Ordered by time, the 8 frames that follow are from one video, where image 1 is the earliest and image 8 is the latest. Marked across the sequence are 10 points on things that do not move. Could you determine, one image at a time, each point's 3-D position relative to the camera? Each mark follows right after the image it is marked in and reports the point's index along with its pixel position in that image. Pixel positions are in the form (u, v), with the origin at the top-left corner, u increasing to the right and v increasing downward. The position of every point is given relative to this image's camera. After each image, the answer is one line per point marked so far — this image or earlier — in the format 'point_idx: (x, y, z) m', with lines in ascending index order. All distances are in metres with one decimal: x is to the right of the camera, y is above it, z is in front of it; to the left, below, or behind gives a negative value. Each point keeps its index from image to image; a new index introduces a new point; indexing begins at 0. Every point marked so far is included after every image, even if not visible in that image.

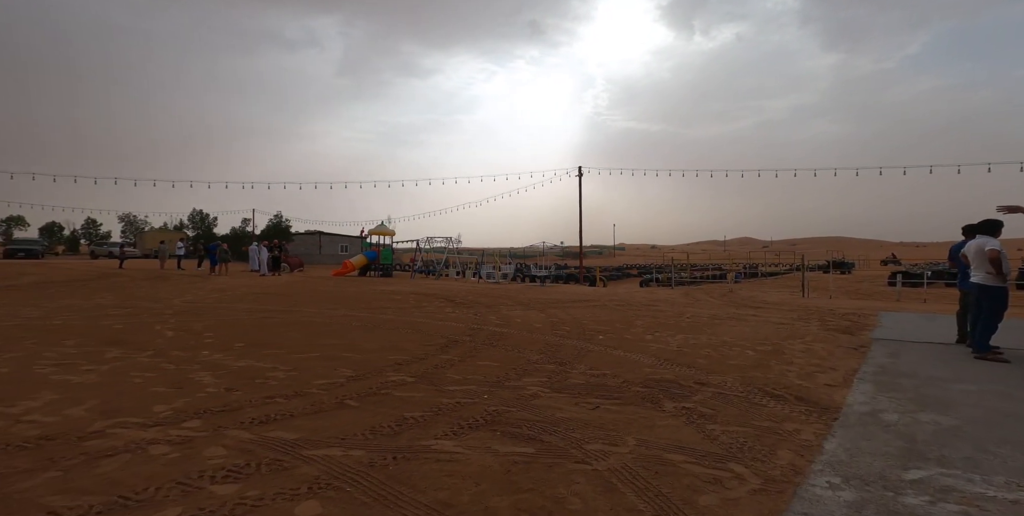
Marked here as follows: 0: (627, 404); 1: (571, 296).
0: (+1.3, -1.7, +6.4) m
1: (+2.0, -1.4, +19.3) m
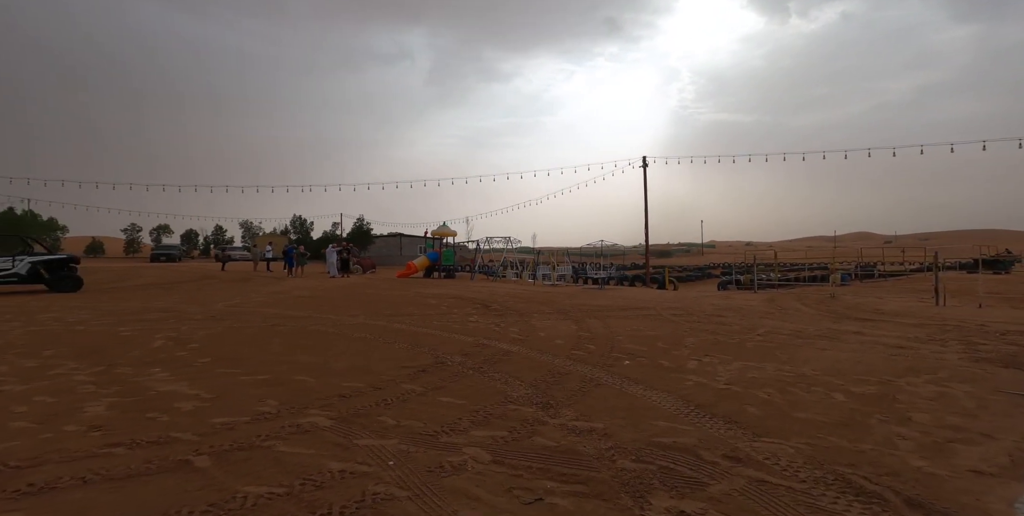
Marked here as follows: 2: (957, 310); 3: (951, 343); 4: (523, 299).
0: (+0.6, -1.7, +3.8) m
1: (+3.5, -1.4, +16.4) m
2: (+13.9, -1.6, +17.2) m
3: (+7.9, -1.6, +9.9) m
4: (+0.3, -1.3, +17.3) m
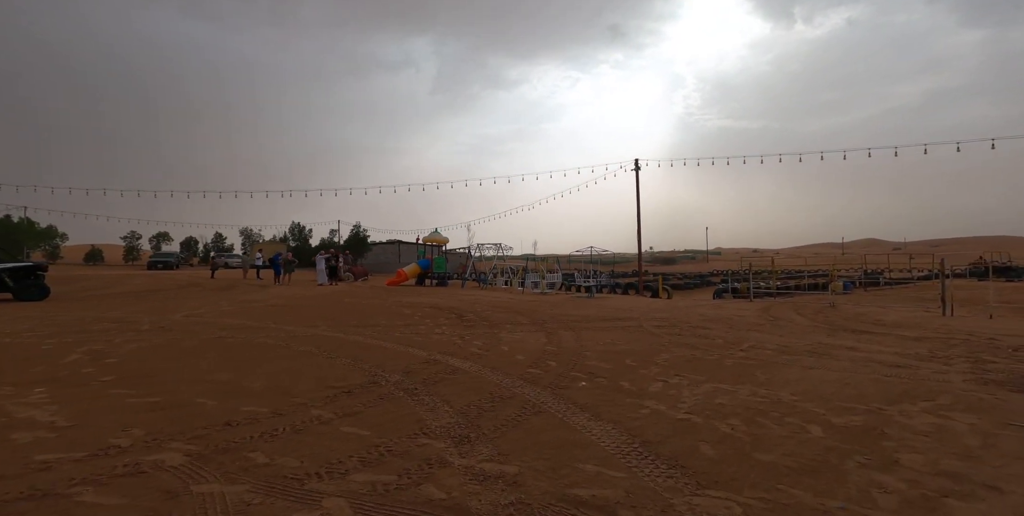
0: (-0.3, -1.7, +2.9) m
1: (+2.8, -1.6, +15.4) m
2: (+13.2, -1.8, +16.0) m
3: (+7.1, -1.7, +8.9) m
4: (-0.3, -1.5, +16.4) m
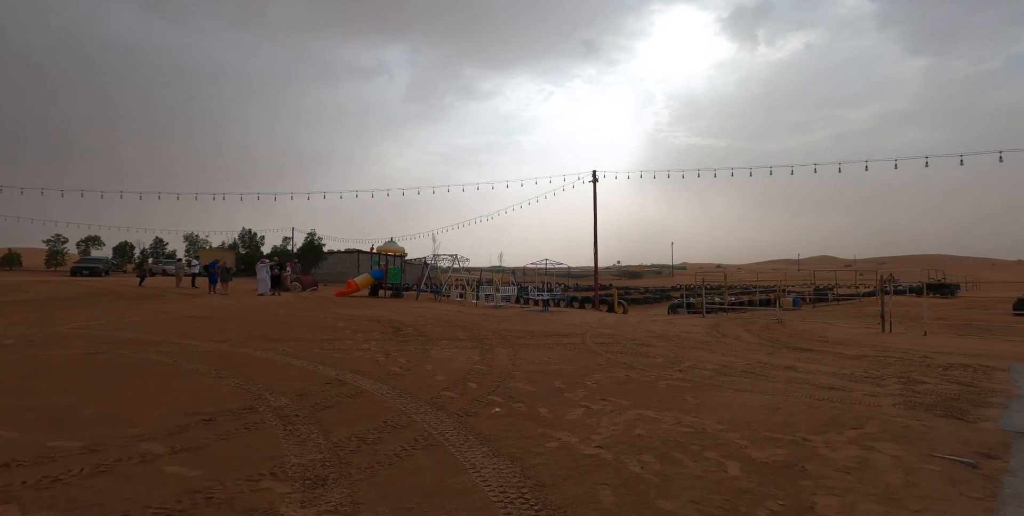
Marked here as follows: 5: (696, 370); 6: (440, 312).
0: (-1.1, -1.8, +2.2) m
1: (+1.2, -2.0, +14.9) m
2: (+11.6, -2.4, +16.1) m
3: (+5.9, -2.0, +8.6) m
4: (-2.0, -1.8, +15.7) m
5: (+3.2, -1.9, +9.4) m
6: (-2.6, -1.9, +19.6) m
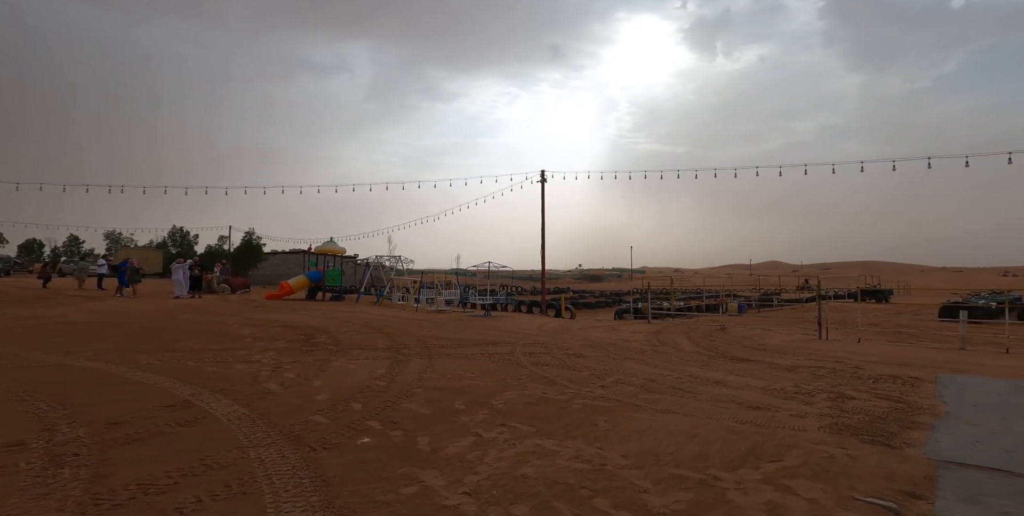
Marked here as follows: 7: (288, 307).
0: (-2.0, -1.8, +1.1) m
1: (-0.6, -2.1, +13.9) m
2: (+9.6, -2.6, +15.9) m
3: (+4.5, -2.1, +8.0) m
4: (-3.8, -1.9, +14.5) m
5: (+1.7, -2.0, +8.7) m
6: (-4.8, -2.0, +18.5) m
7: (-8.0, -1.8, +19.6) m
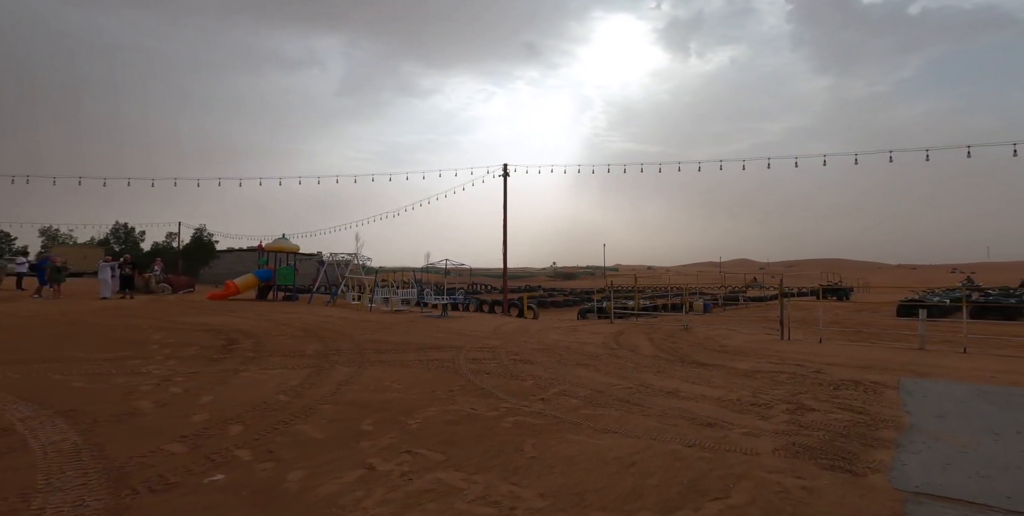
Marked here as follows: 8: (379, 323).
0: (-2.7, -1.8, +0.1) m
1: (-1.8, -2.0, +13.0) m
2: (+8.3, -2.5, +15.4) m
3: (+3.5, -2.1, +7.3) m
4: (-5.1, -1.8, +13.4) m
5: (+0.7, -2.0, +7.8) m
6: (-6.2, -1.9, +17.3) m
7: (-9.5, -1.7, +18.3) m
8: (-4.0, -2.0, +16.8) m
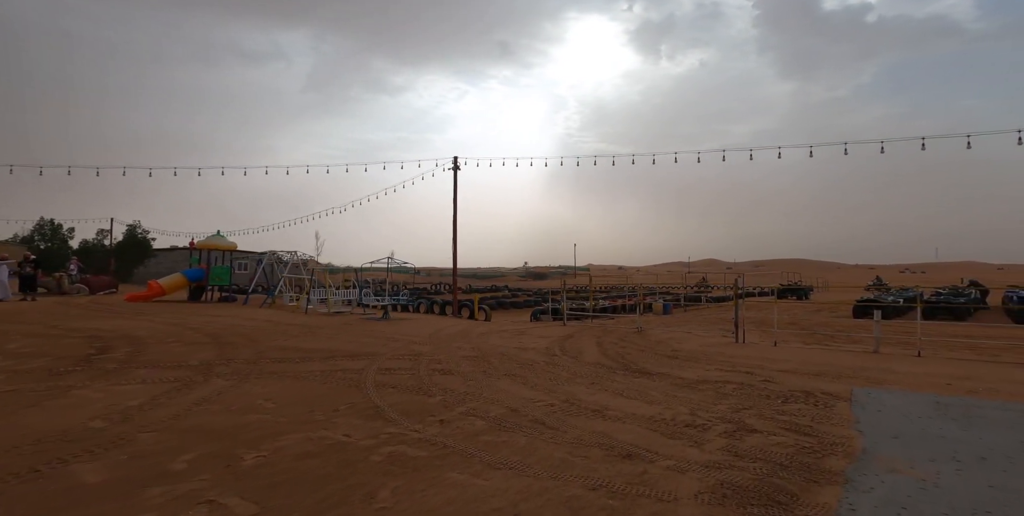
0: (-3.5, -1.7, -1.2) m
1: (-3.4, -2.0, +11.7) m
2: (+6.6, -2.5, +14.6) m
3: (+2.3, -2.0, +6.3) m
4: (-6.6, -1.8, +11.9) m
5: (-0.5, -2.0, +6.6) m
6: (-7.9, -1.8, +15.7) m
7: (-11.3, -1.6, +16.6) m
8: (-5.8, -1.9, +15.4) m
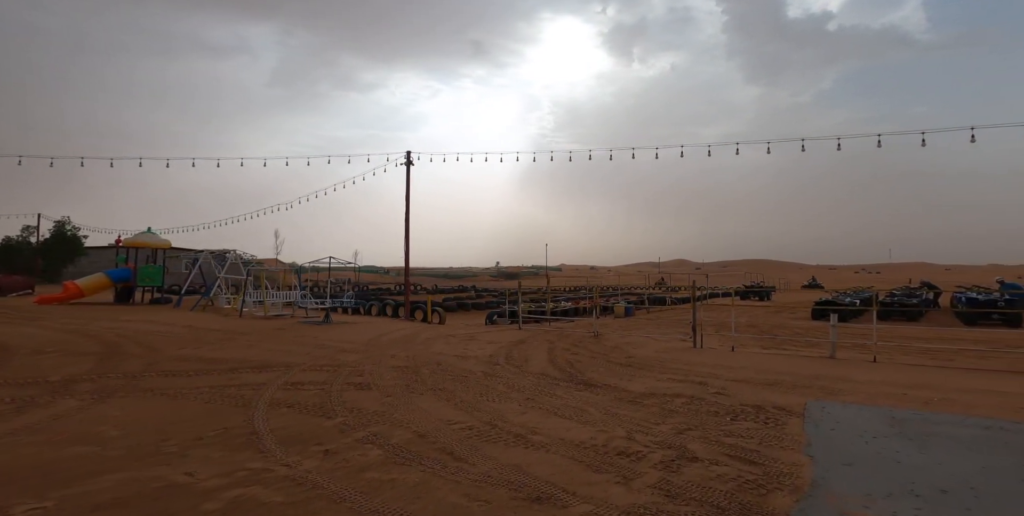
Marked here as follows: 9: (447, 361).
0: (-4.1, -1.7, -2.4) m
1: (-4.6, -1.9, +10.5) m
2: (+5.2, -2.5, +13.9) m
3: (+1.3, -2.0, +5.4) m
4: (-7.9, -1.7, +10.6) m
5: (-1.5, -2.0, +5.6) m
6: (-9.4, -1.8, +14.3) m
7: (-12.8, -1.6, +15.0) m
8: (-7.2, -1.9, +14.1) m
9: (-1.3, -2.2, +12.0) m
